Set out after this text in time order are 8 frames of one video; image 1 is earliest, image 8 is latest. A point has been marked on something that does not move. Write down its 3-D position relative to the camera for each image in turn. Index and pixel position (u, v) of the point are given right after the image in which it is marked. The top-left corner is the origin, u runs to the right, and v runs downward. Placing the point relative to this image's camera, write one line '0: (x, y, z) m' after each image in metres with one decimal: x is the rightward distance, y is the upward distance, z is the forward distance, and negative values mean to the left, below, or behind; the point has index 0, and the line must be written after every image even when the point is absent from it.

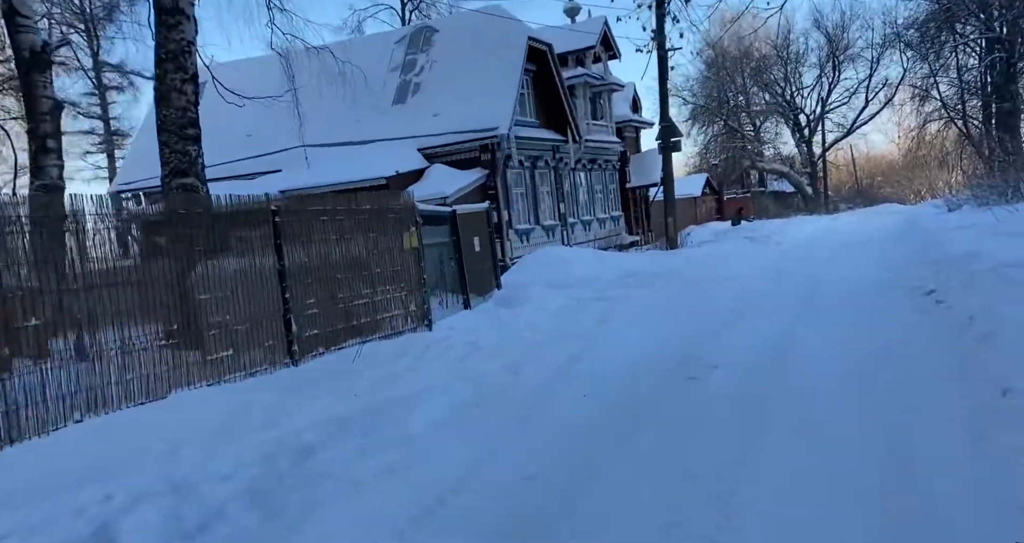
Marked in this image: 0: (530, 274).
0: (+0.4, -0.1, +17.2) m
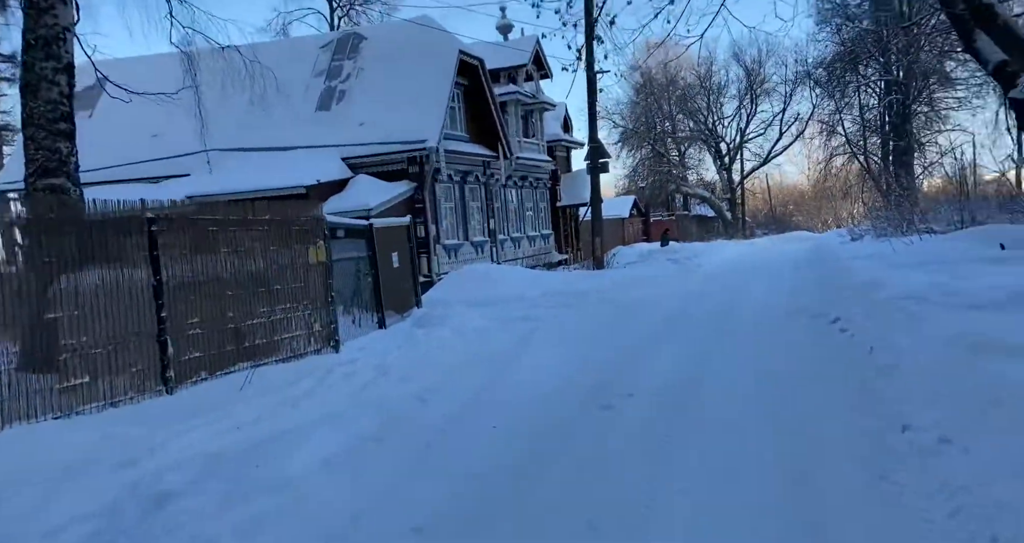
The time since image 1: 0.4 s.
0: (-1.2, -0.4, +16.7) m
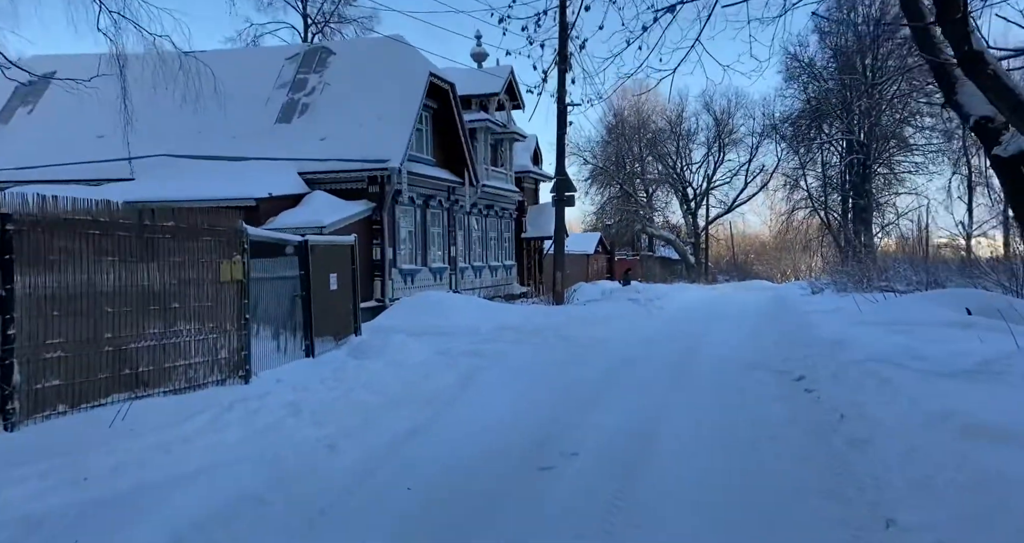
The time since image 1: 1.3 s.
0: (-2.1, -1.0, +15.8) m
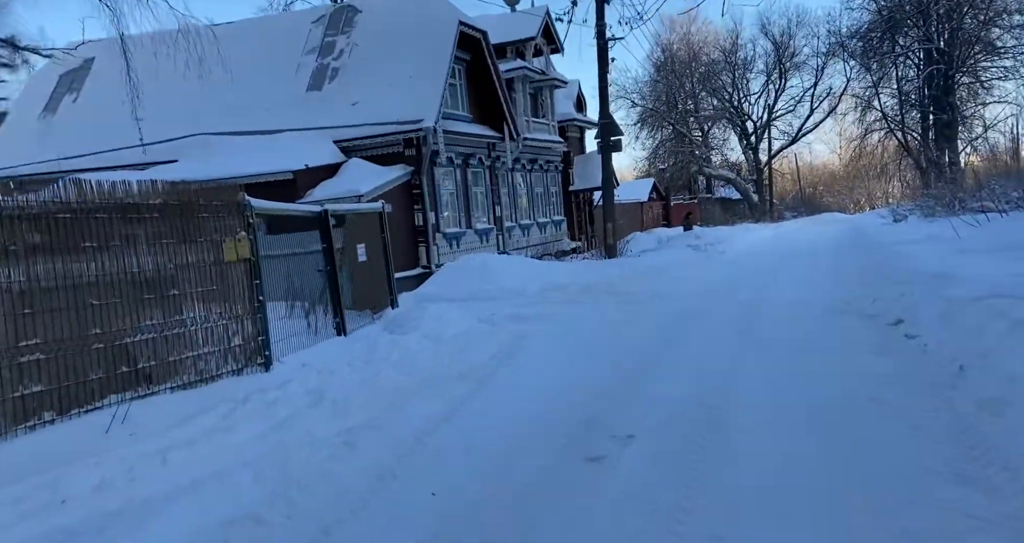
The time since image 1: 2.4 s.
0: (-1.2, -0.3, +15.2) m
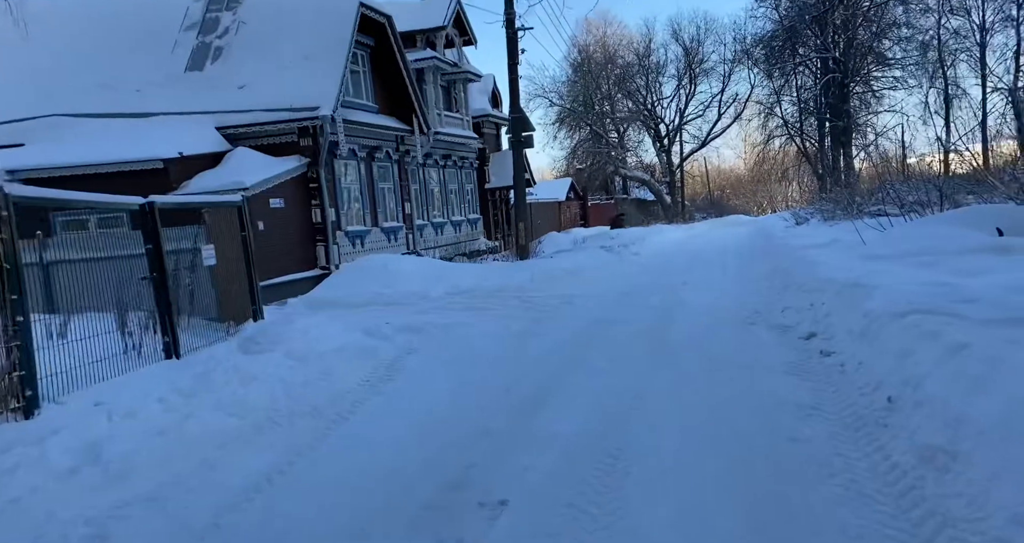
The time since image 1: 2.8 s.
0: (-2.9, -0.3, +13.7) m
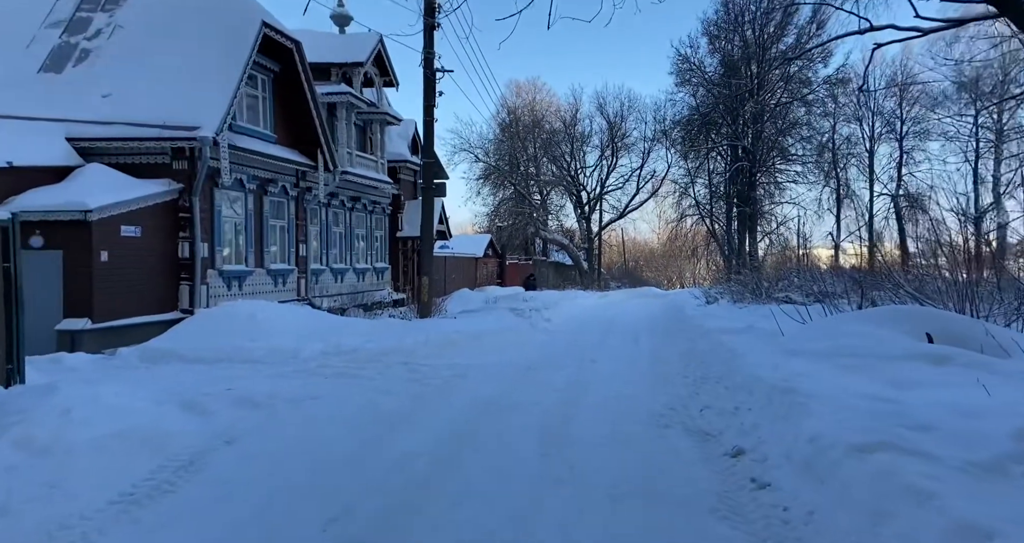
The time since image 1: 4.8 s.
0: (-4.6, -1.0, +11.3) m
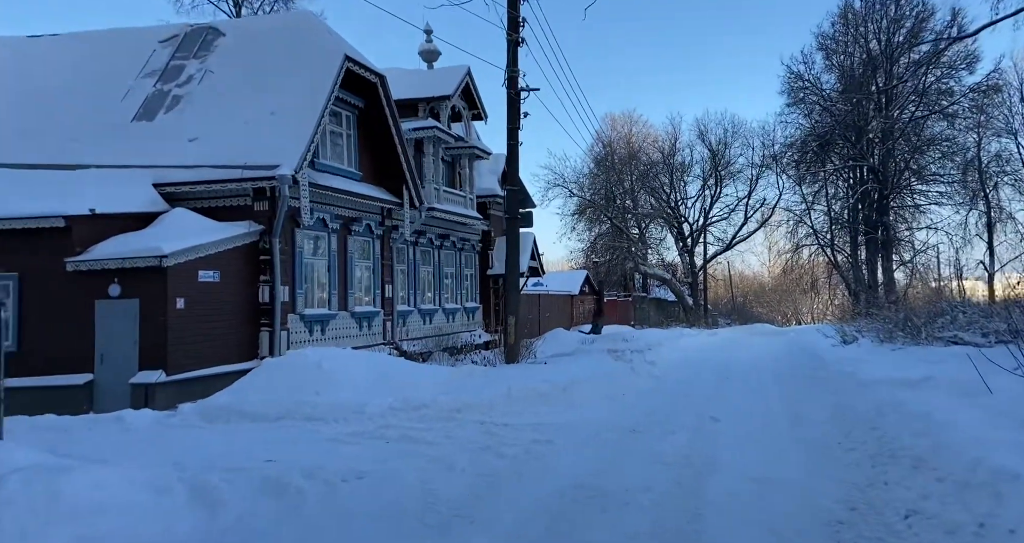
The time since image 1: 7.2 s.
0: (-3.3, -1.6, +10.3) m
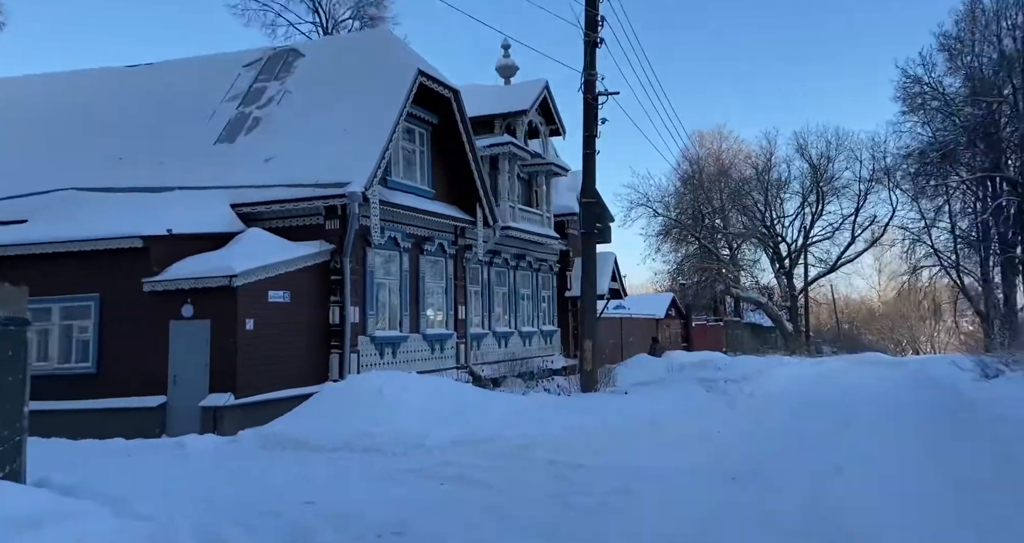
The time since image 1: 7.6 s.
0: (-2.4, -1.8, +9.7) m
